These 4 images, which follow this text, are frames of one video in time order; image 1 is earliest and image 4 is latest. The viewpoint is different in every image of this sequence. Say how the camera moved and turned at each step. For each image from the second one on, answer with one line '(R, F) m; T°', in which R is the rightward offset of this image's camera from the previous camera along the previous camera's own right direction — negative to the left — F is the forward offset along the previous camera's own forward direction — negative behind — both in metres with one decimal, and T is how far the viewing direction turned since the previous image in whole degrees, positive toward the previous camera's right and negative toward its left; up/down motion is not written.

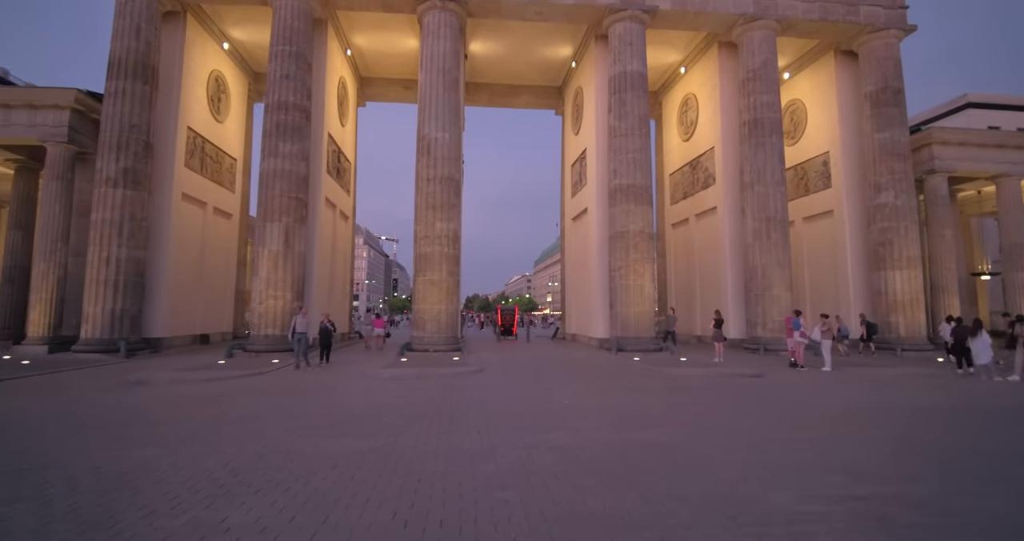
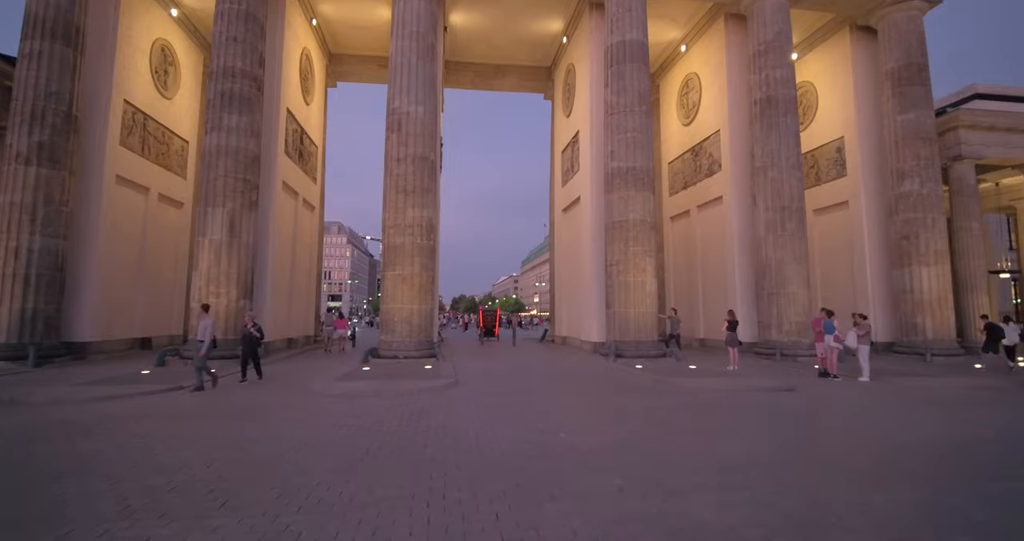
(+0.1, +2.3) m; +1°
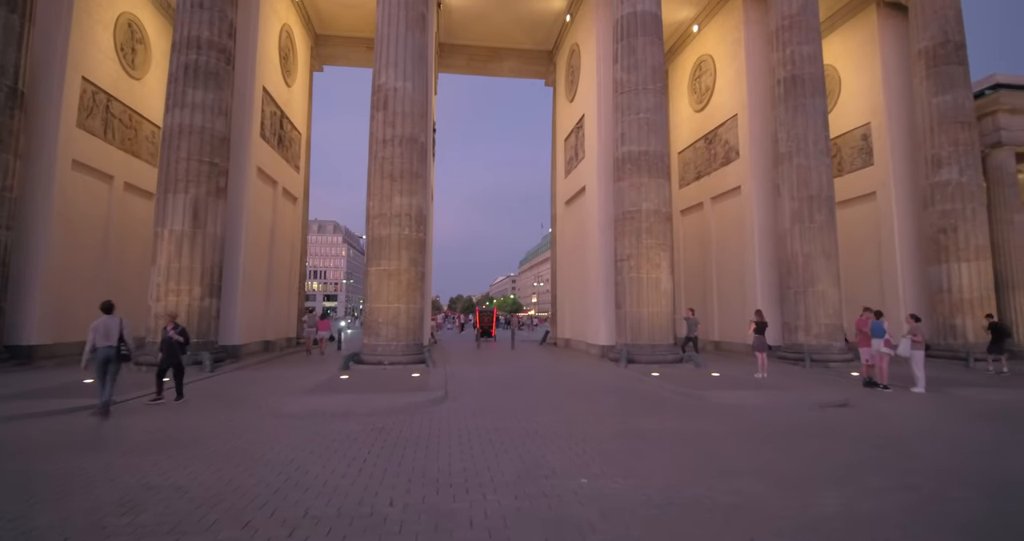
(-0.1, +1.7) m; 0°
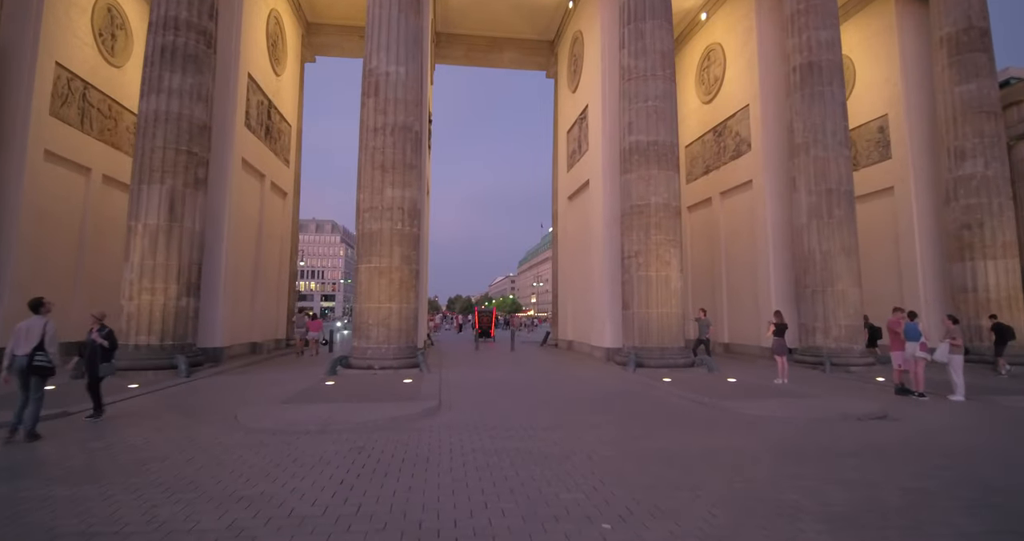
(0.0, +0.9) m; 0°
